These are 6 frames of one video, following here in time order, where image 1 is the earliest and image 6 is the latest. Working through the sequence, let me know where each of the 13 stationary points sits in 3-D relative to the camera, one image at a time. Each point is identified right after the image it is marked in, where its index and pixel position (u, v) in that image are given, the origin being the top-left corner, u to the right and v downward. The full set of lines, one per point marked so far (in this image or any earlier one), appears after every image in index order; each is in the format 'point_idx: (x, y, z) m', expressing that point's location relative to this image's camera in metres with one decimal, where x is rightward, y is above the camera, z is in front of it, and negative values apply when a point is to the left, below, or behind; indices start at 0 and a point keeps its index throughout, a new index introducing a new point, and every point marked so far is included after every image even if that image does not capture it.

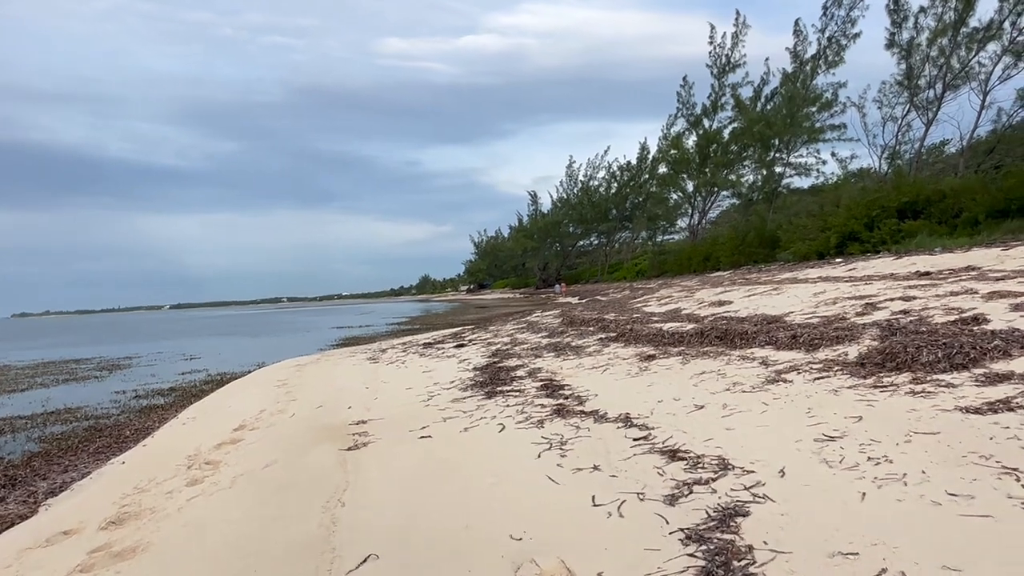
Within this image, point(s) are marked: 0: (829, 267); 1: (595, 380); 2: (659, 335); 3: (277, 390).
0: (+8.8, +0.6, +18.3) m
1: (+0.9, -1.0, +6.9) m
2: (+2.0, -0.6, +8.7) m
3: (-3.7, -1.6, +10.3) m
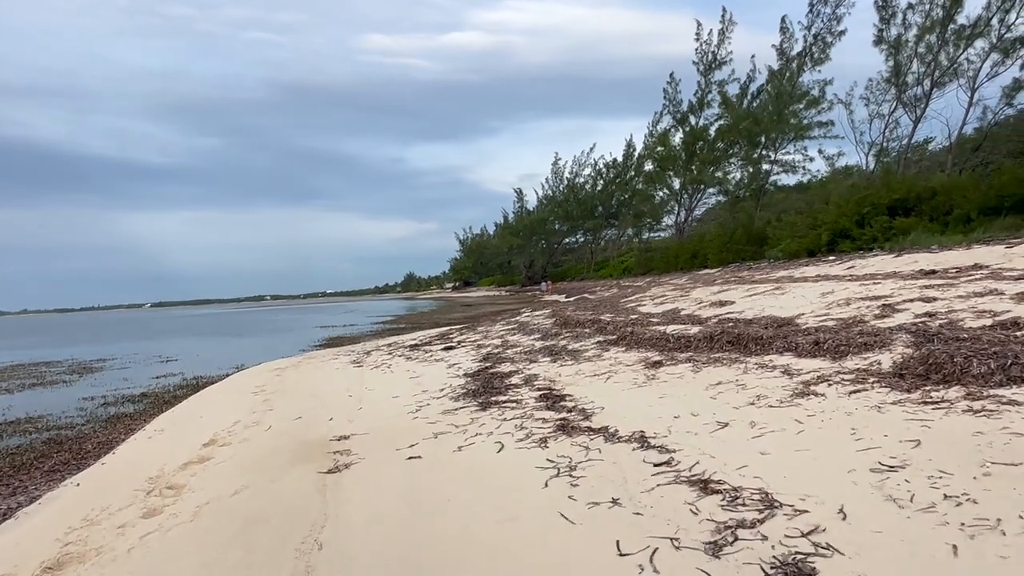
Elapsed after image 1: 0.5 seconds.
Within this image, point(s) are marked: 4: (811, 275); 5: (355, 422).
0: (+8.6, +0.6, +18.0) m
1: (+0.8, -1.0, +6.4) m
2: (+1.9, -0.6, +8.2) m
3: (-3.8, -1.6, +9.6) m
4: (+6.6, +0.3, +14.5) m
5: (-1.6, -1.4, +6.8) m
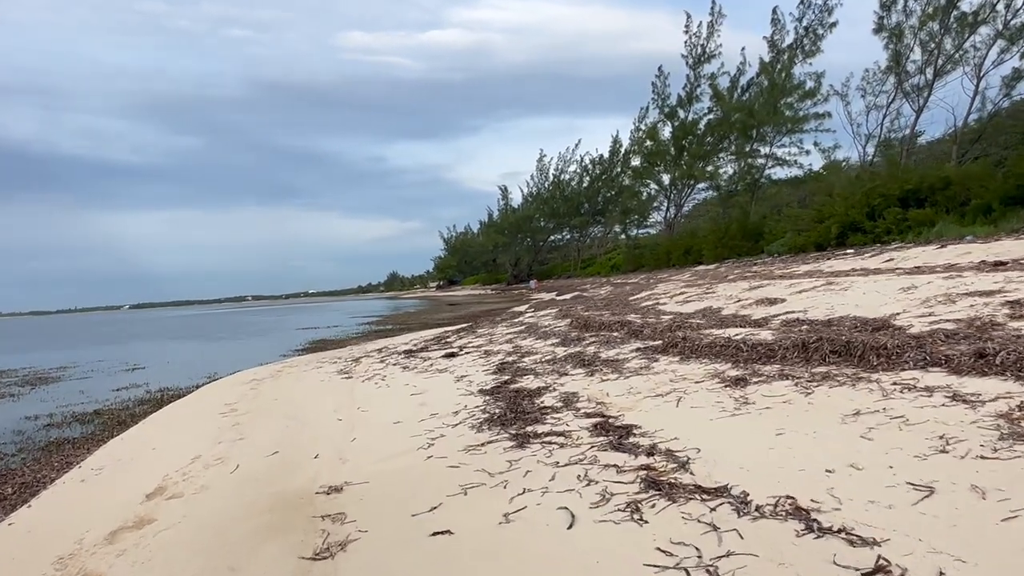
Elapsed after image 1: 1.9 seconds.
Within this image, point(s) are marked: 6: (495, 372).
0: (+8.6, +0.7, +16.6) m
1: (+1.2, -0.9, +4.8) m
2: (+2.2, -0.6, +6.6) m
3: (-3.5, -1.6, +8.0) m
4: (+6.7, +0.4, +13.1) m
5: (-1.3, -1.4, +5.2) m
6: (-0.2, -1.1, +8.2) m
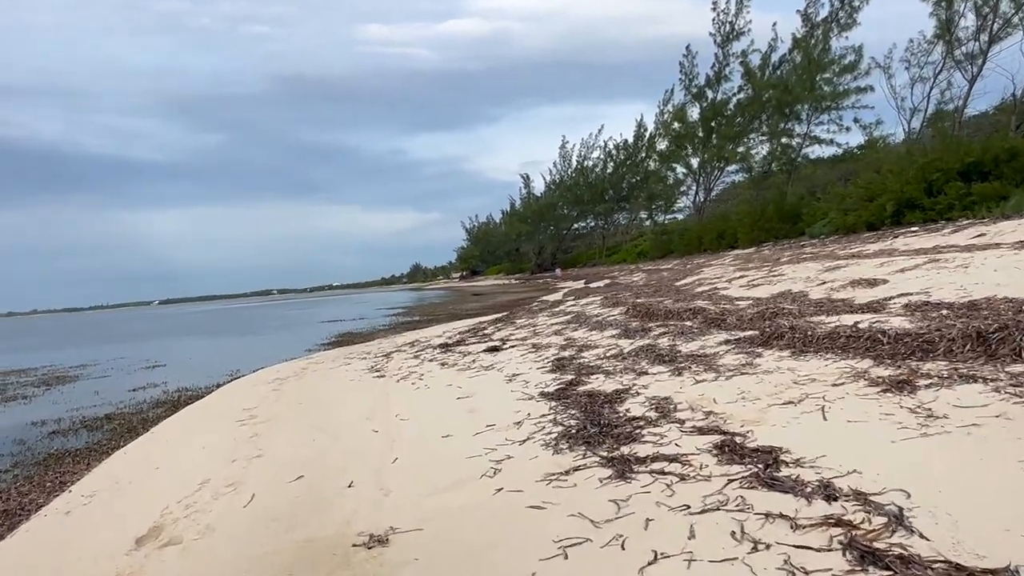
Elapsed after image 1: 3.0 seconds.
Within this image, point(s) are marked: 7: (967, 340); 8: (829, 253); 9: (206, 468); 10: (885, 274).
0: (+9.5, +1.2, +15.1) m
1: (+1.7, -0.8, +3.6) m
2: (+2.8, -0.4, +5.3) m
3: (-2.9, -1.5, +6.9) m
4: (+7.5, +0.7, +11.6) m
5: (-0.7, -1.3, +4.1) m
6: (+0.4, -0.9, +7.0) m
7: (+3.0, -0.3, +4.4) m
8: (+8.0, +0.9, +16.7) m
9: (-2.6, -1.5, +5.5) m
10: (+5.0, +0.2, +8.7) m
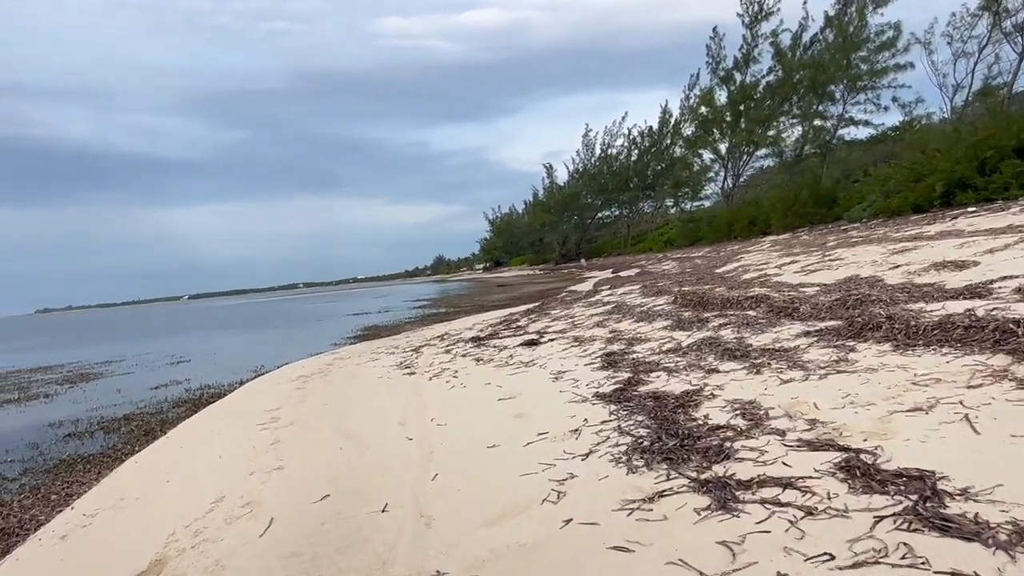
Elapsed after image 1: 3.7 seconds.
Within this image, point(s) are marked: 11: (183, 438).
0: (+10.2, +1.5, +14.0) m
1: (+2.0, -0.7, +2.8) m
2: (+3.1, -0.3, +4.5) m
3: (-2.4, -1.4, +6.3) m
4: (+8.1, +1.0, +10.6) m
5: (-0.4, -1.2, +3.4) m
6: (+0.9, -0.8, +6.3) m
7: (+3.4, -0.2, +3.6) m
8: (+8.8, +1.3, +15.6) m
9: (-2.2, -1.4, +4.9) m
10: (+5.4, +0.4, +7.8) m
11: (-3.5, -1.6, +7.0) m
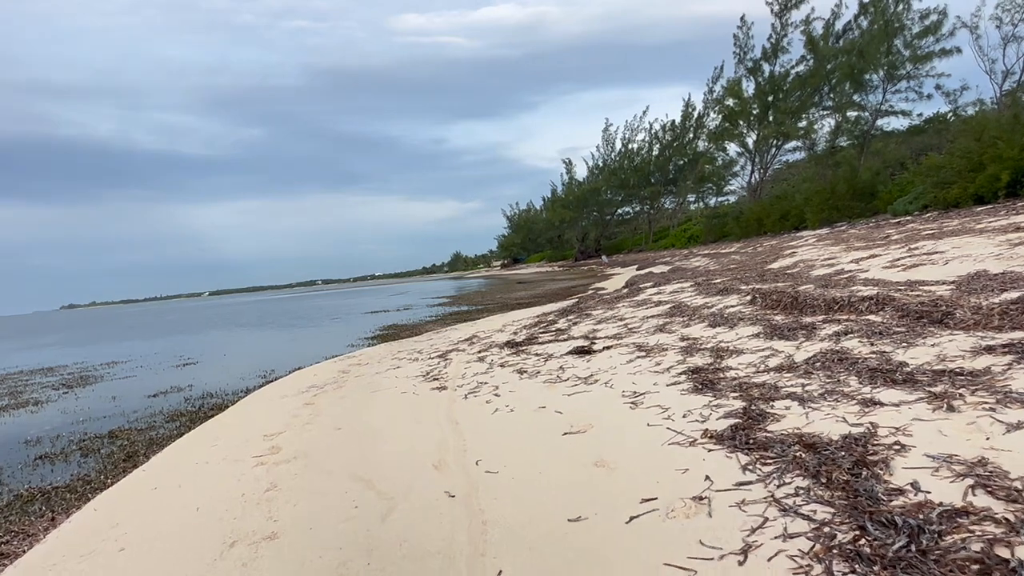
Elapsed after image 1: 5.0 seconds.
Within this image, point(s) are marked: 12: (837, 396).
0: (+10.9, +1.6, +12.3) m
1: (+2.4, -0.7, +1.3) m
2: (+3.6, -0.3, +3.0) m
3: (-1.9, -1.4, +4.9) m
4: (+8.7, +1.0, +8.9) m
5: (0.0, -1.2, +1.9) m
6: (+1.4, -0.7, +4.8) m
7: (+3.8, -0.2, +2.0) m
8: (+9.5, +1.3, +14.0) m
9: (-1.7, -1.4, +3.5) m
10: (+6.0, +0.4, +6.2) m
11: (-3.0, -1.6, +5.6) m
12: (+2.0, -0.7, +4.1) m
